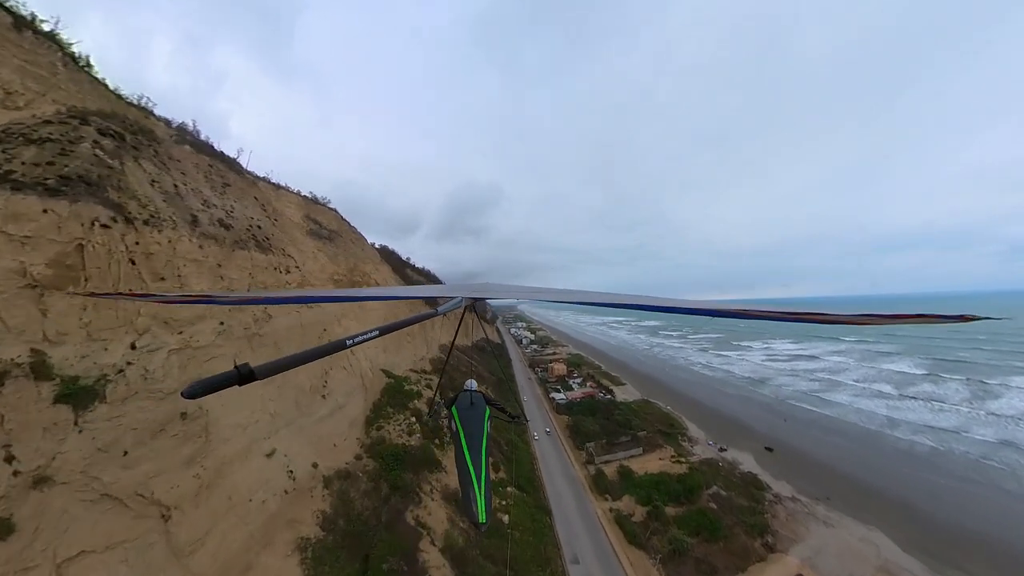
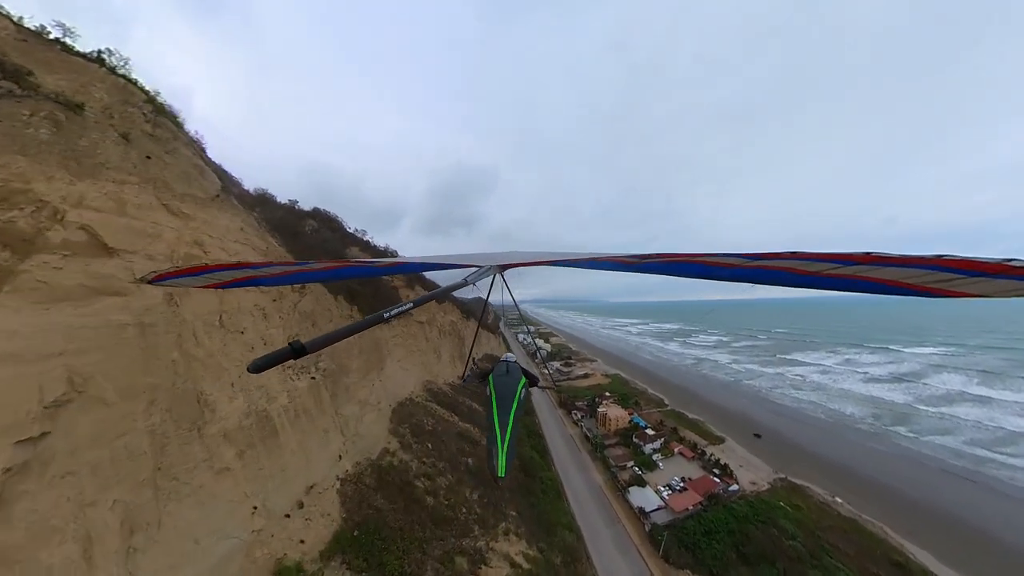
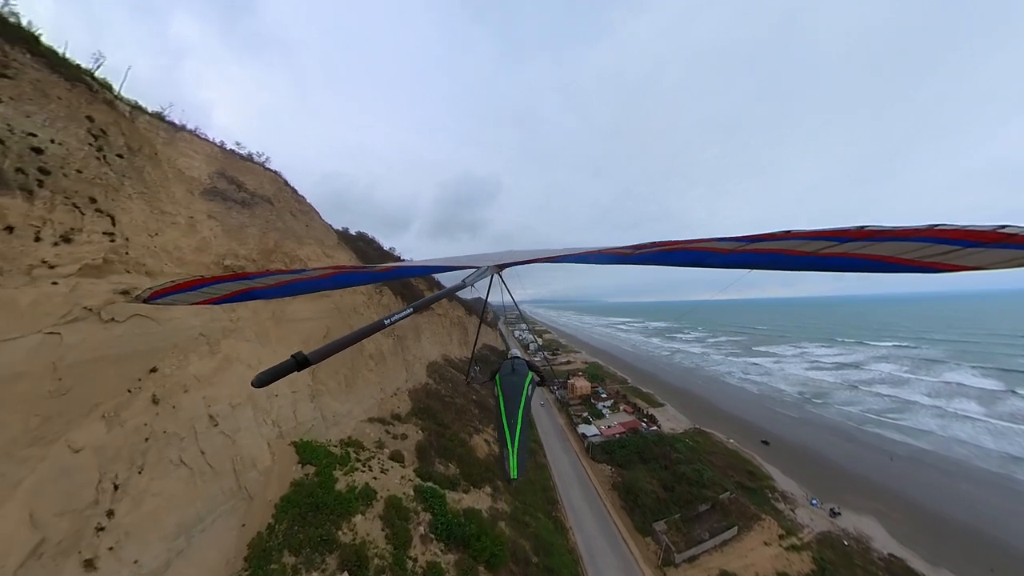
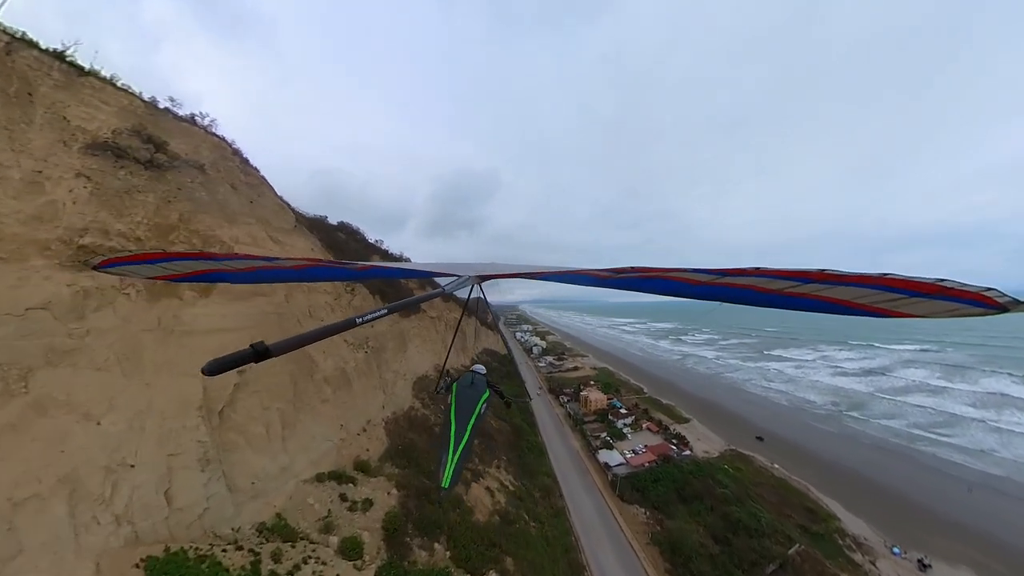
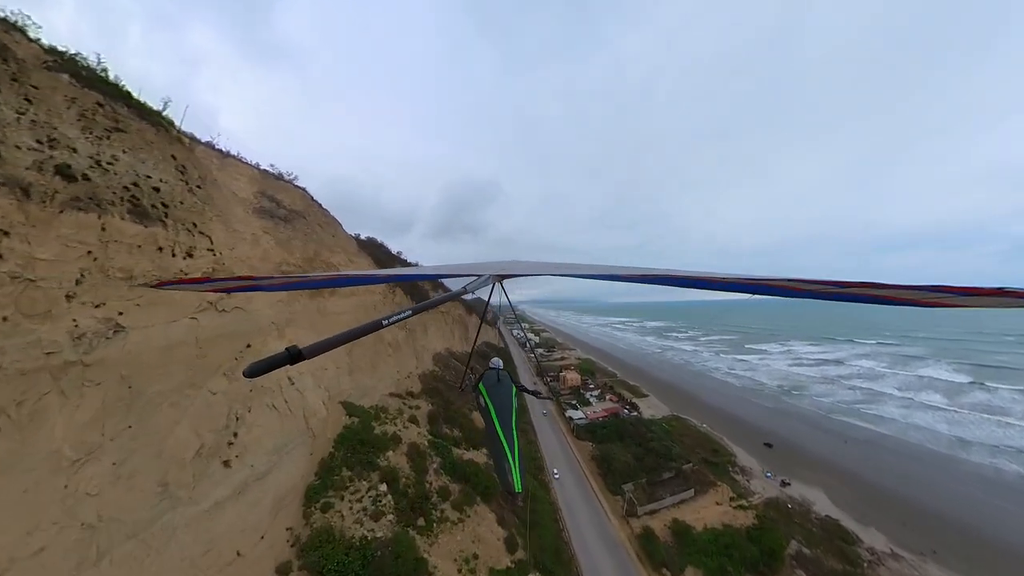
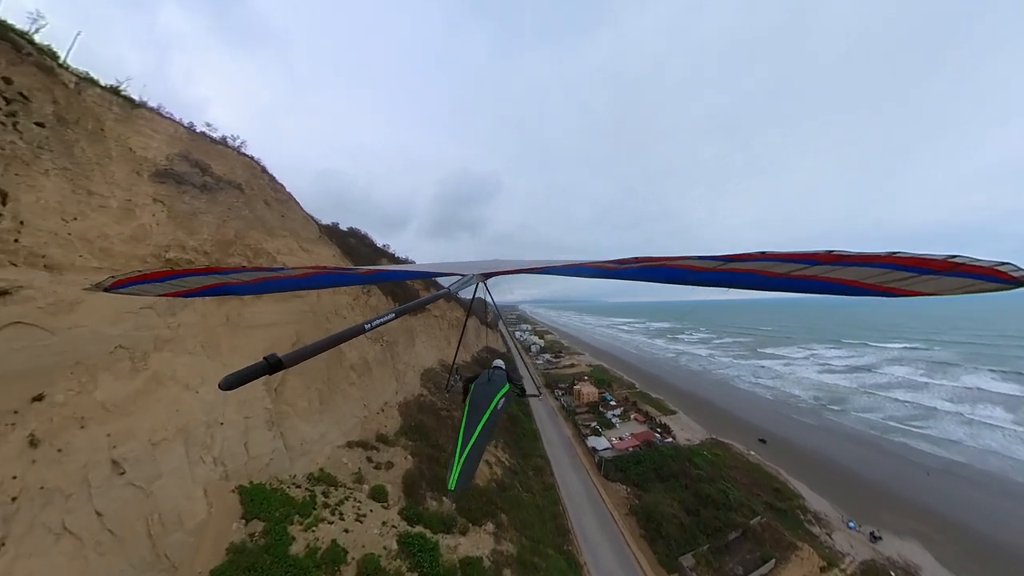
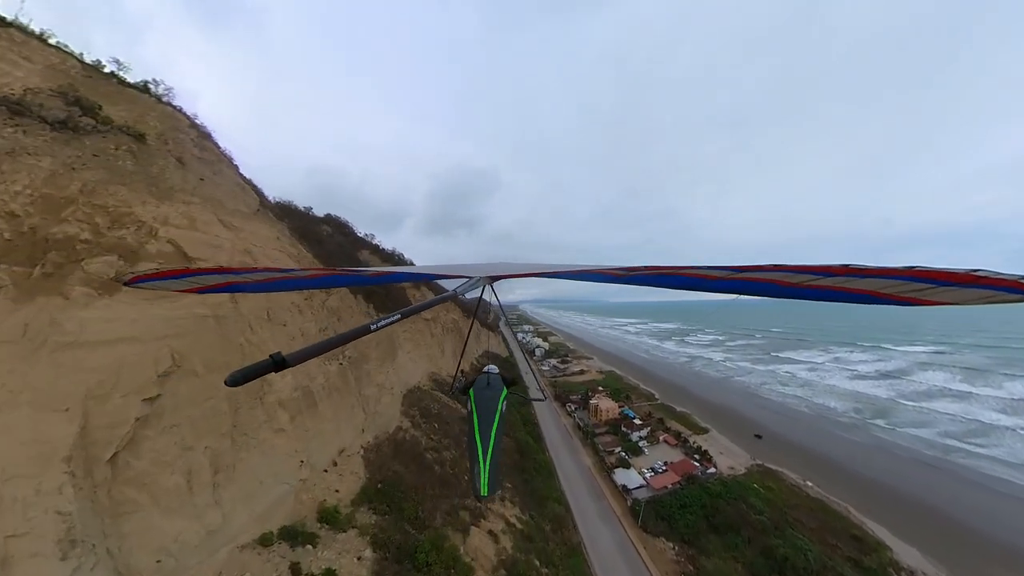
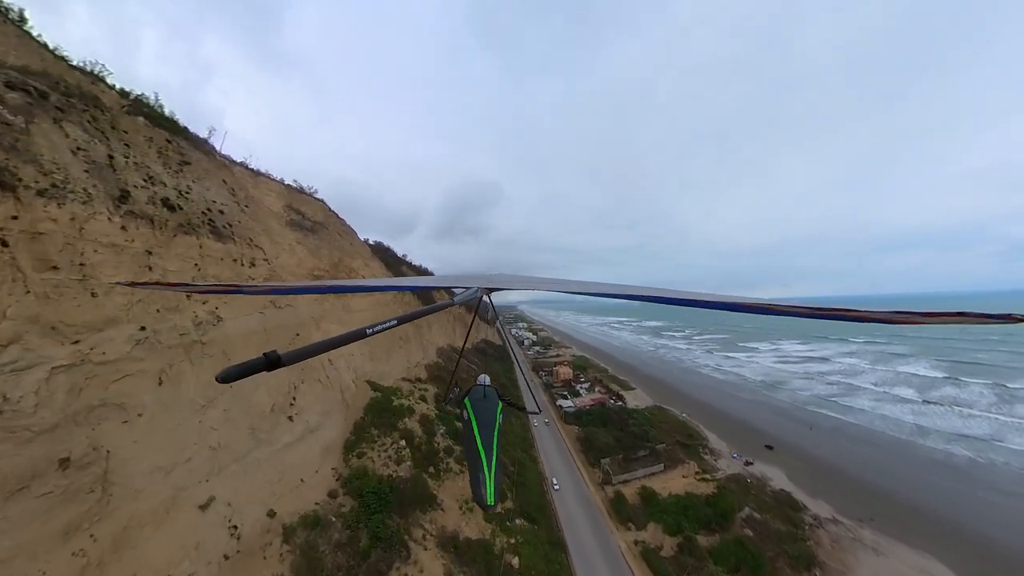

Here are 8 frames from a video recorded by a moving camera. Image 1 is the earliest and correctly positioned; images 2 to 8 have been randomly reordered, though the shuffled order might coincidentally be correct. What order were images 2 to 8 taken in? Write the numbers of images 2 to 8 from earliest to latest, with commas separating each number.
8, 5, 3, 6, 4, 7, 2
